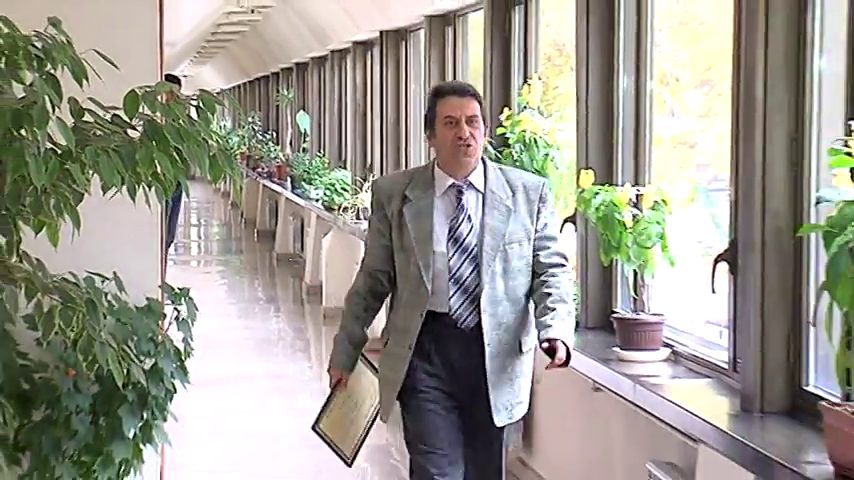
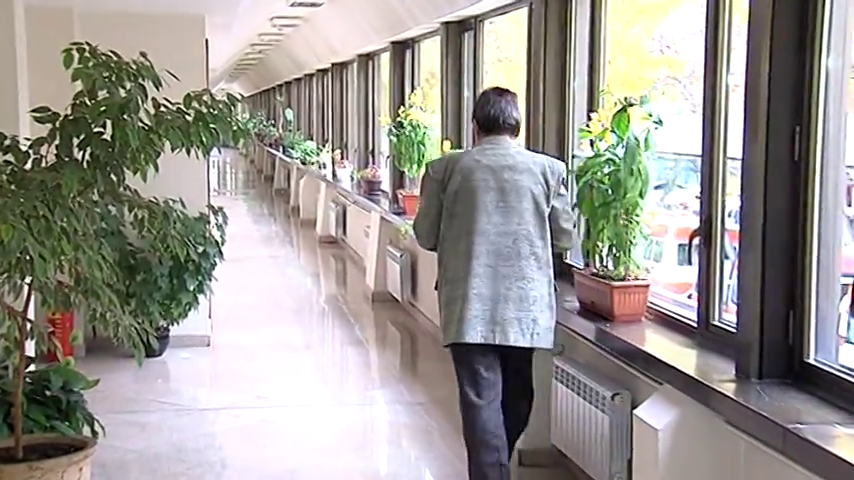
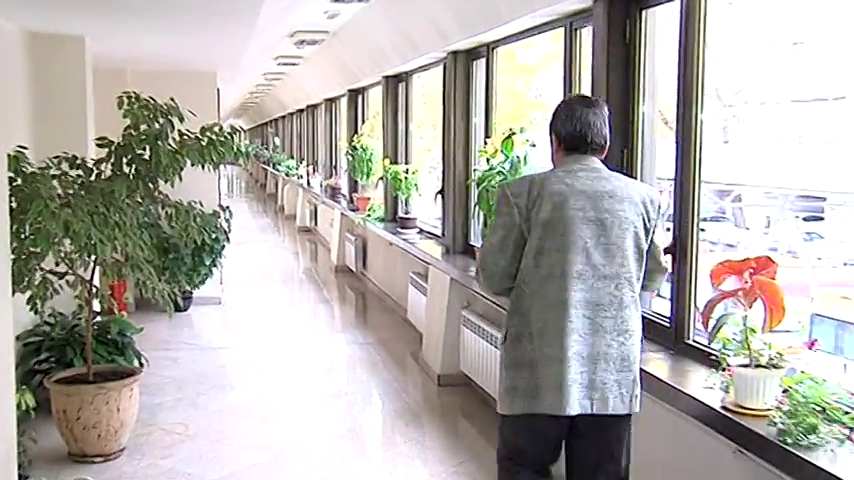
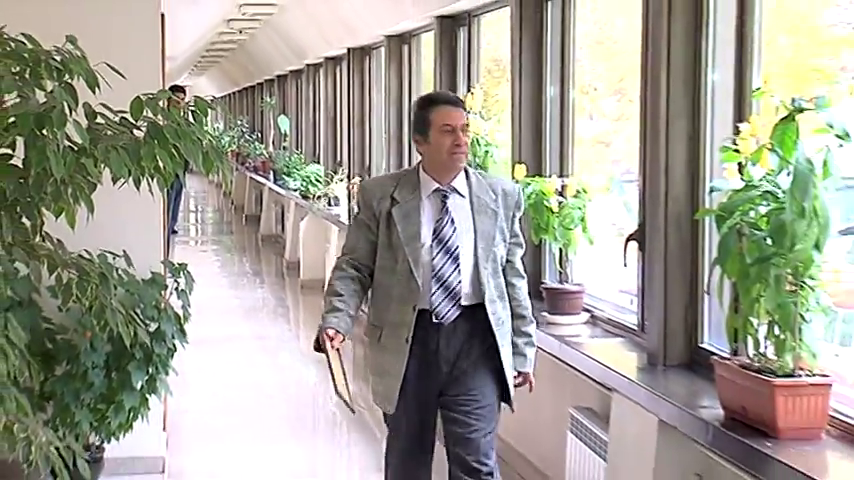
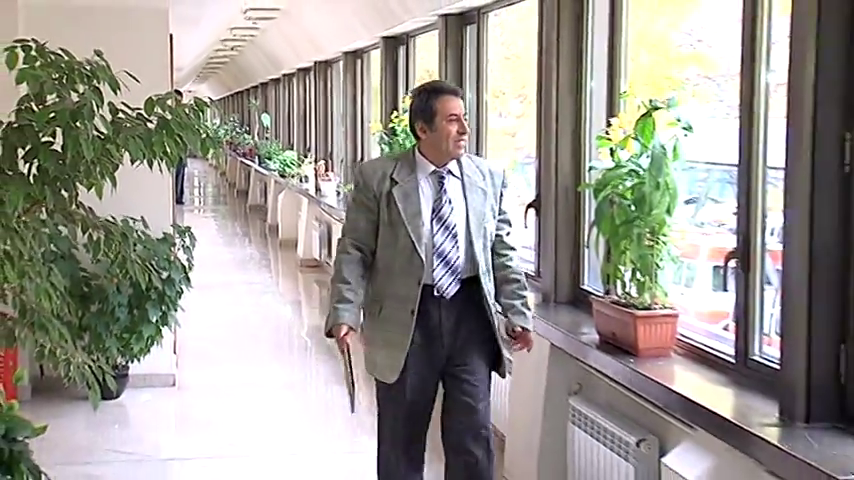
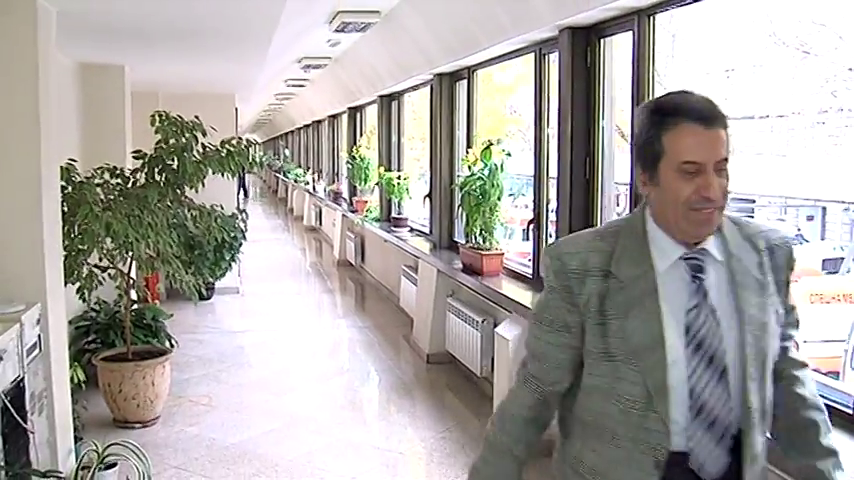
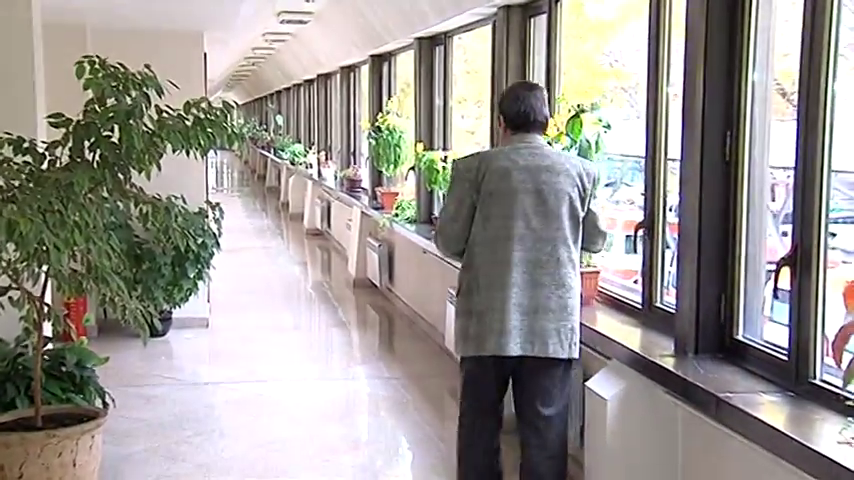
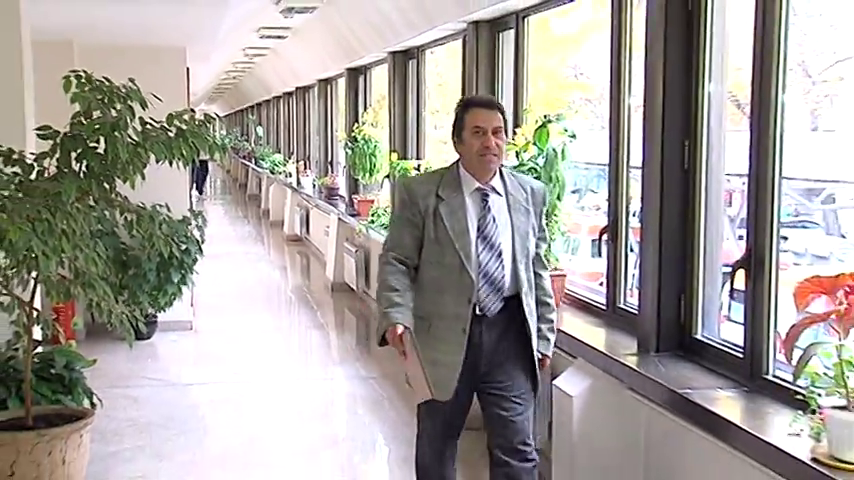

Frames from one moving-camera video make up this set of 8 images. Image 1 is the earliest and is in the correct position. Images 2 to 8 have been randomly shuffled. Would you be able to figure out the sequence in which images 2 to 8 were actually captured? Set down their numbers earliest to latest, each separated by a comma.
4, 5, 8, 6, 3, 7, 2
